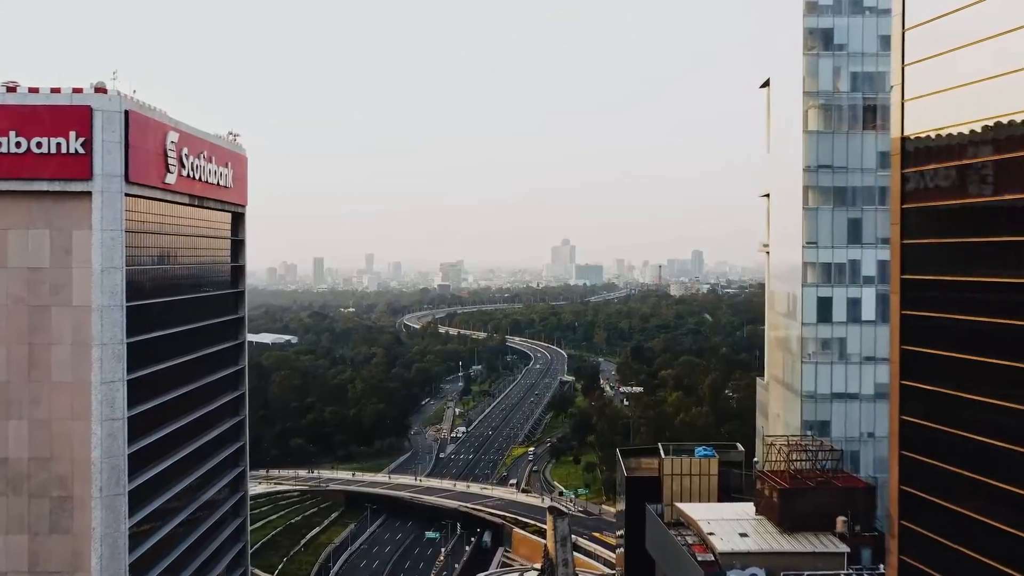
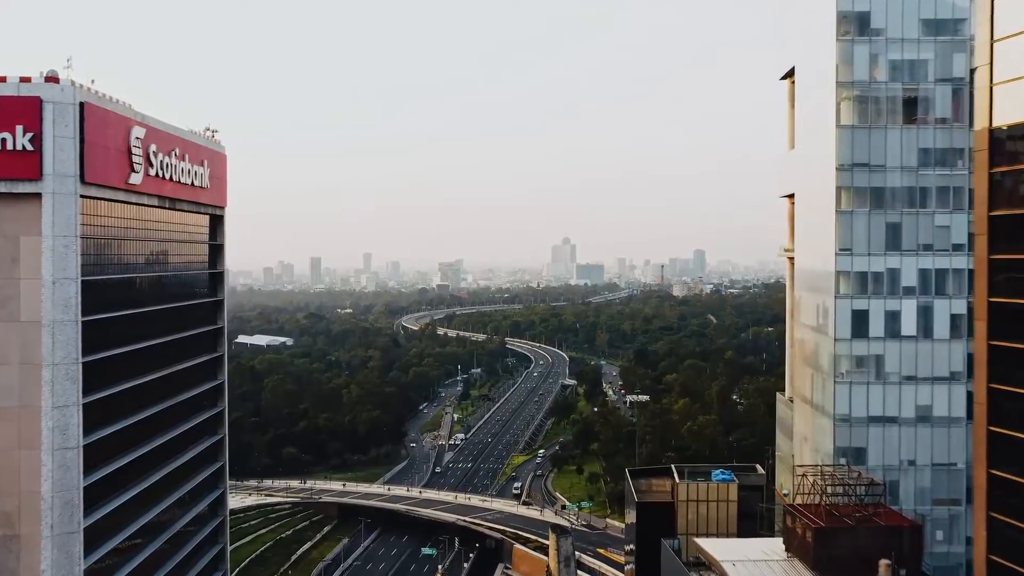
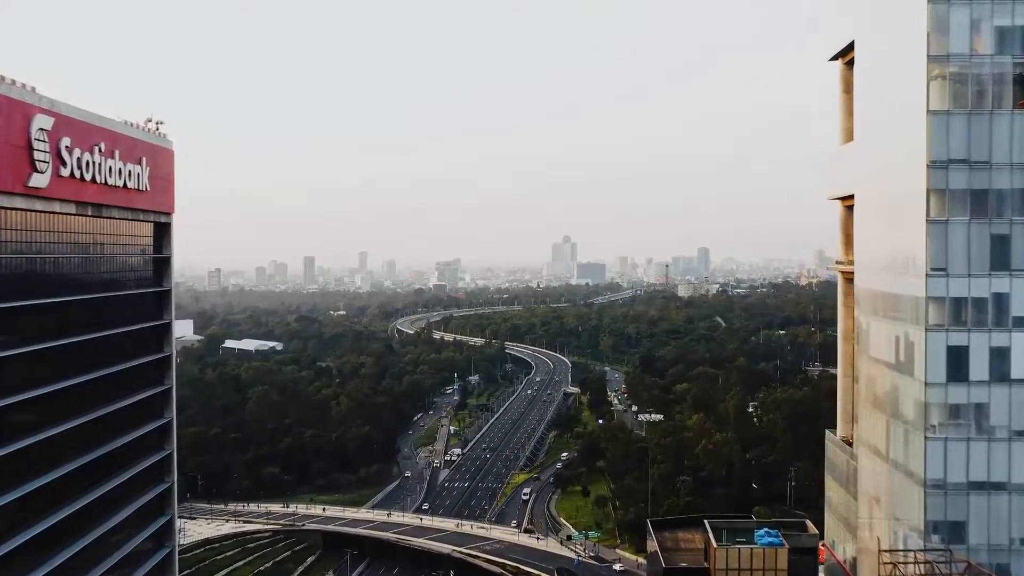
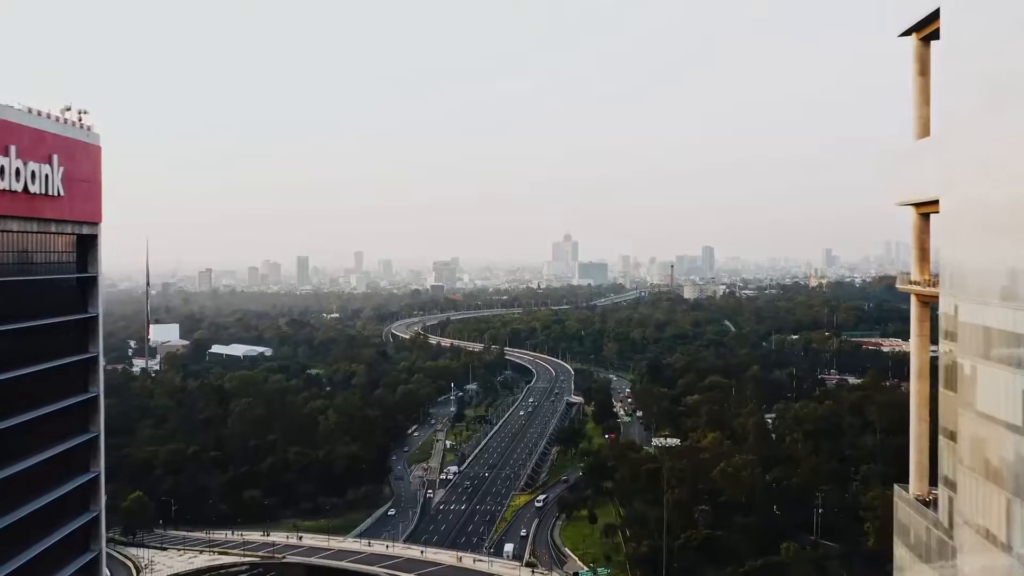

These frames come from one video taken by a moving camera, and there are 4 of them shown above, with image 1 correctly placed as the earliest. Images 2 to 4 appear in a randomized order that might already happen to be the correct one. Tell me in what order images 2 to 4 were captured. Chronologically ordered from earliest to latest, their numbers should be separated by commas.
2, 3, 4
